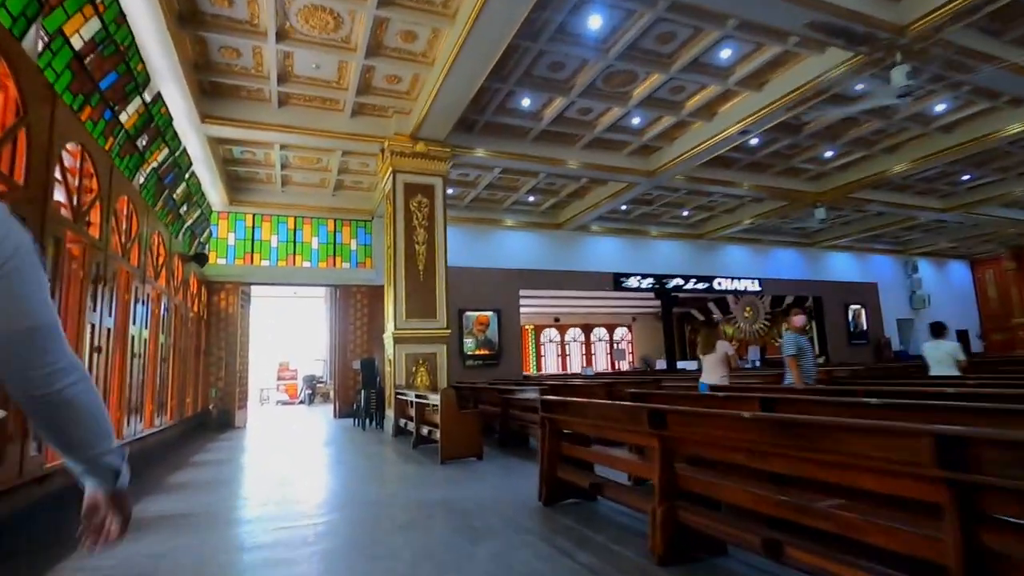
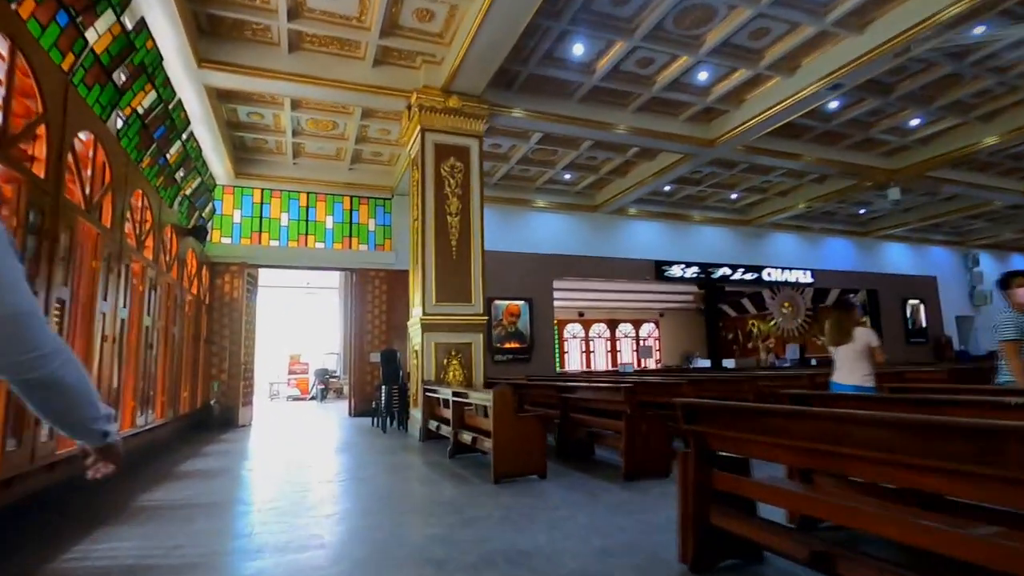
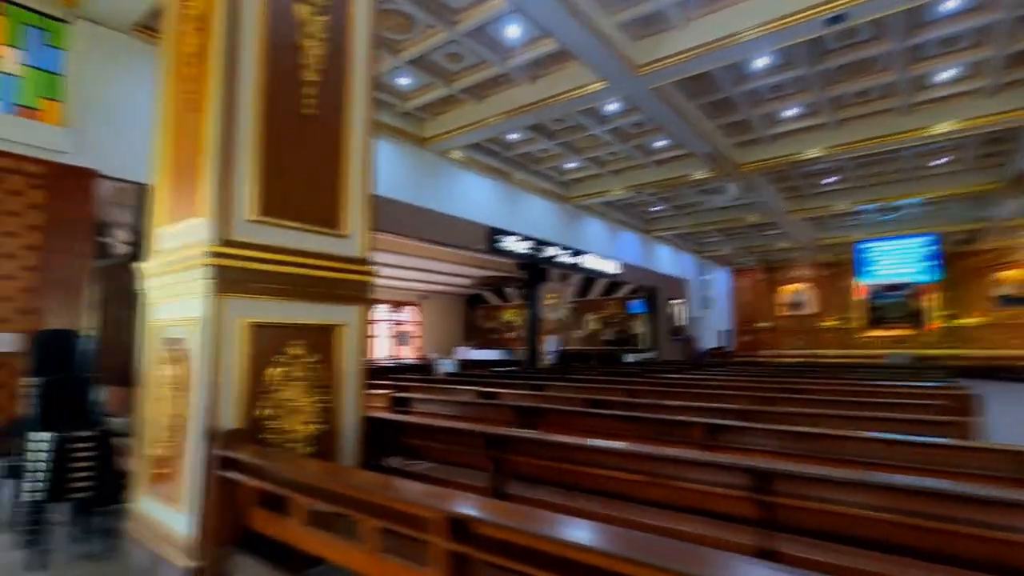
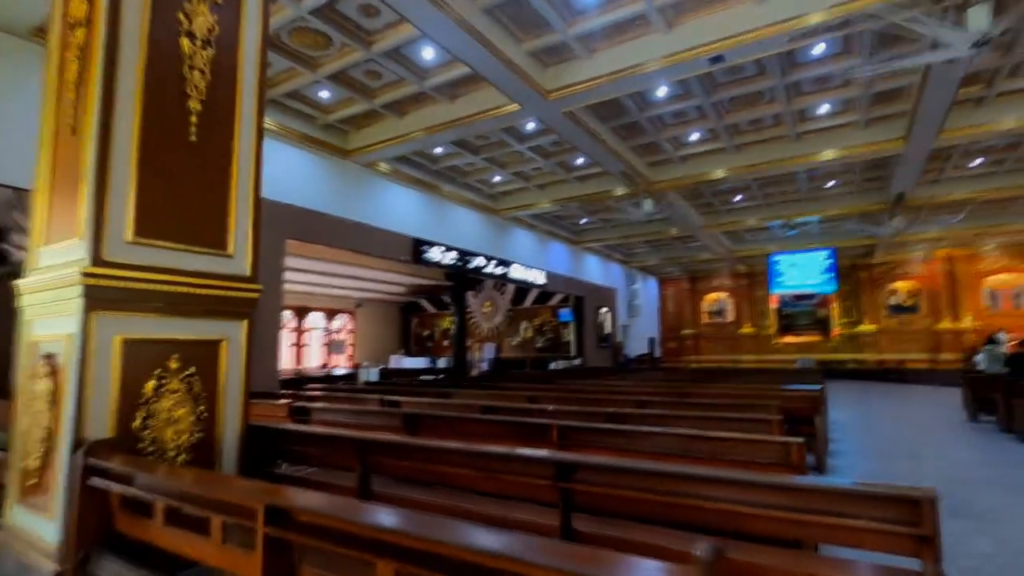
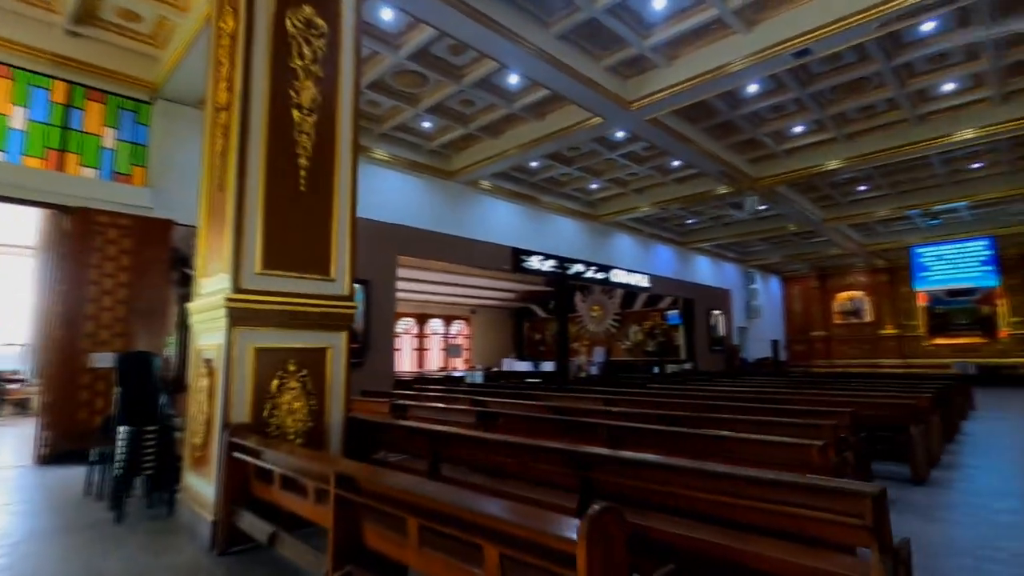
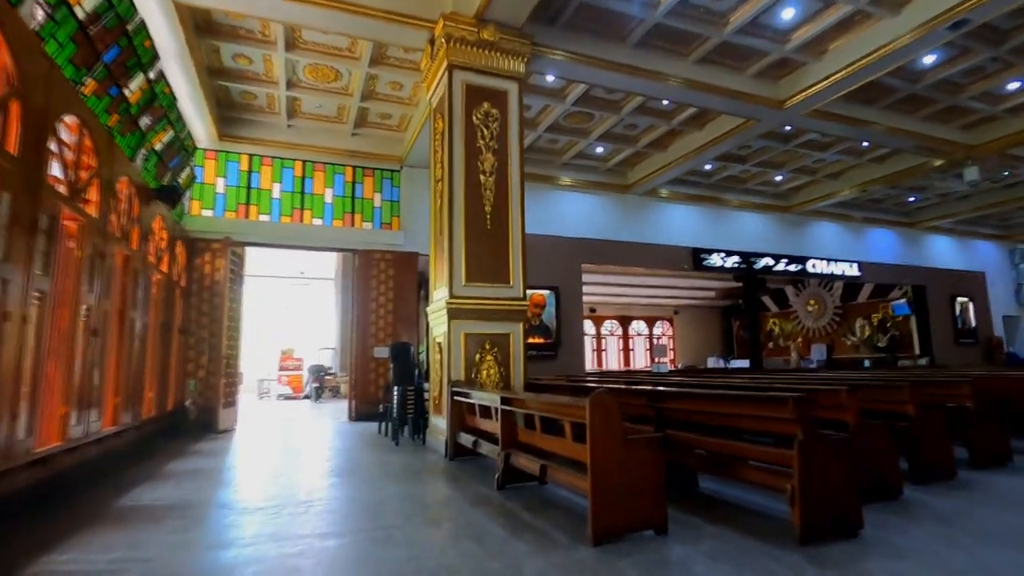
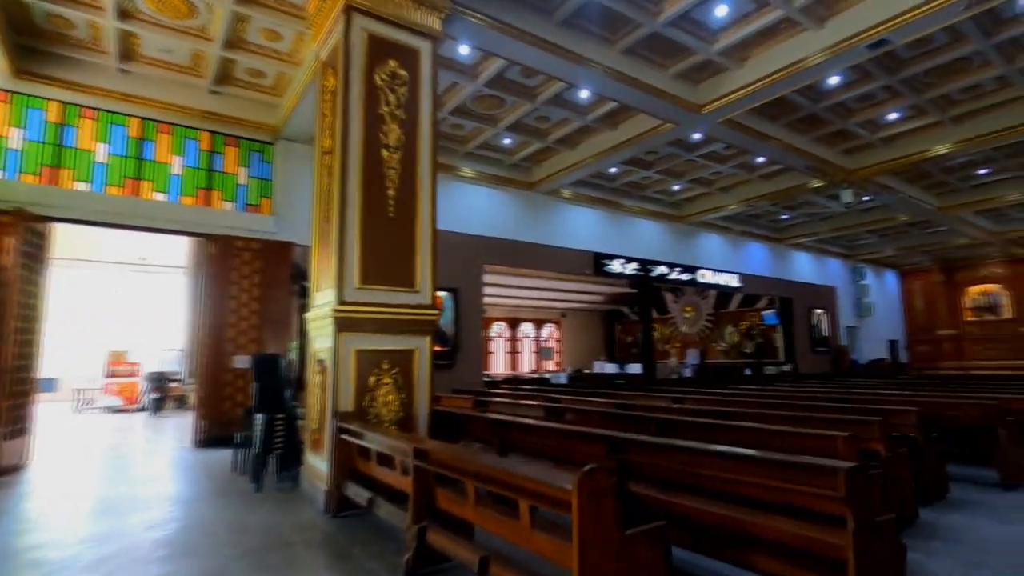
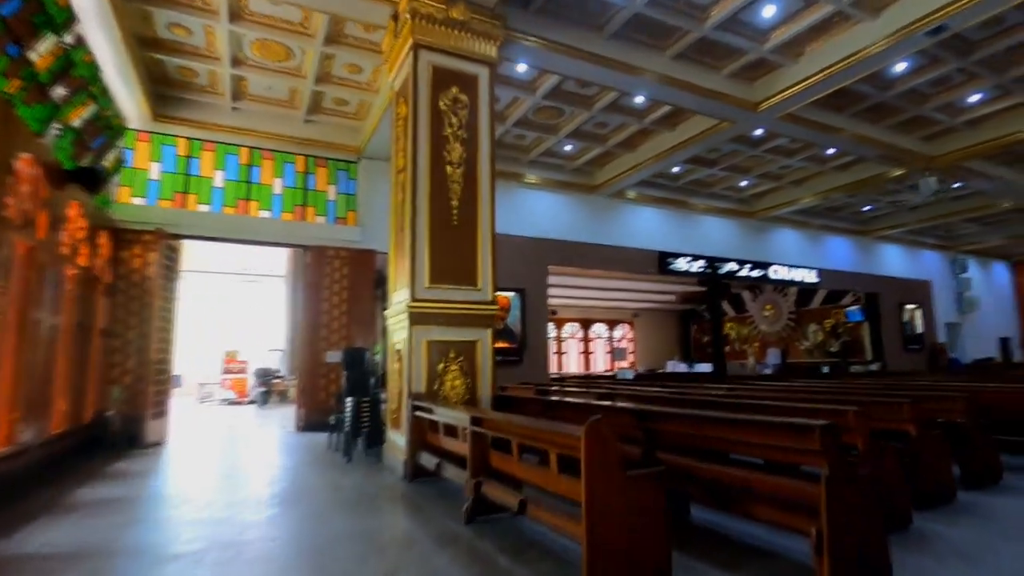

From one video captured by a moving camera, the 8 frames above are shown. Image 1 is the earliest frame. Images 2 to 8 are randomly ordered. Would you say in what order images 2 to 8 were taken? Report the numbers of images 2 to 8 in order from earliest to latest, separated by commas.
2, 6, 8, 7, 5, 4, 3
